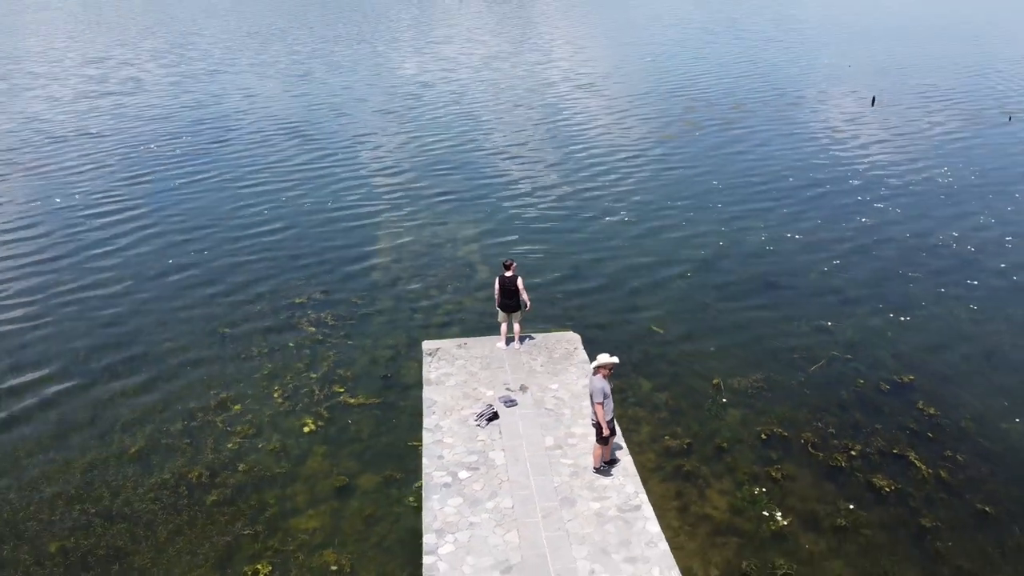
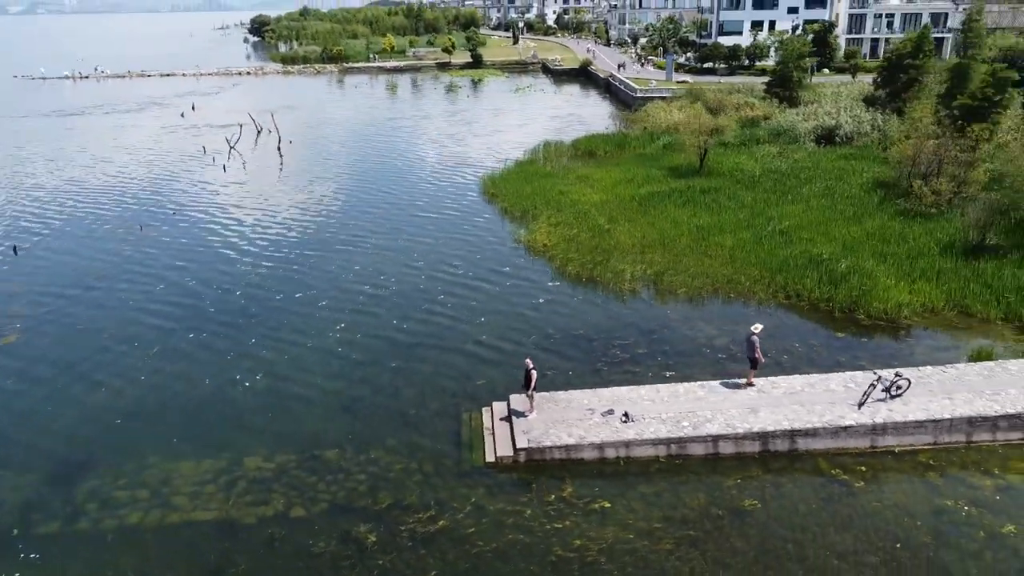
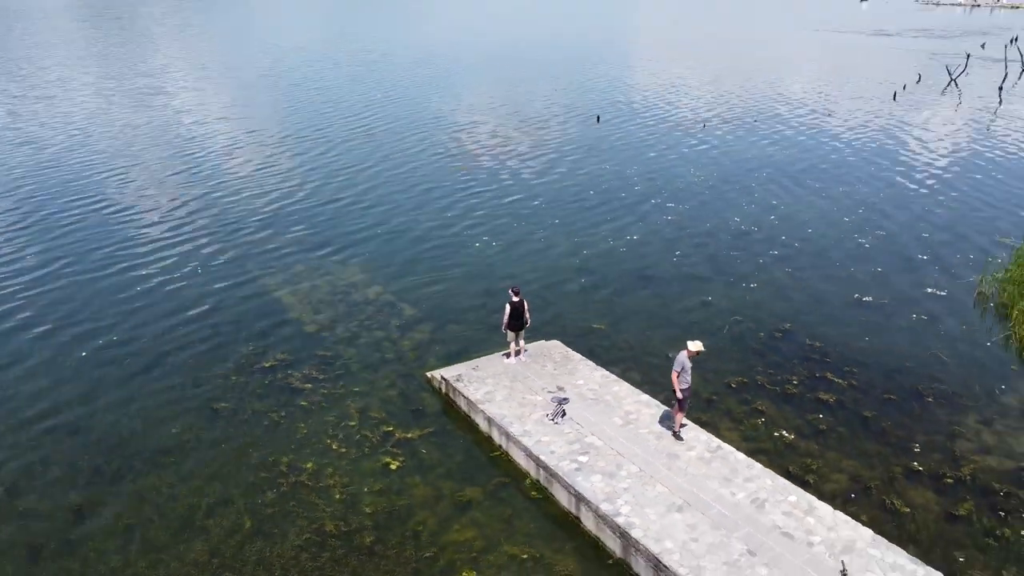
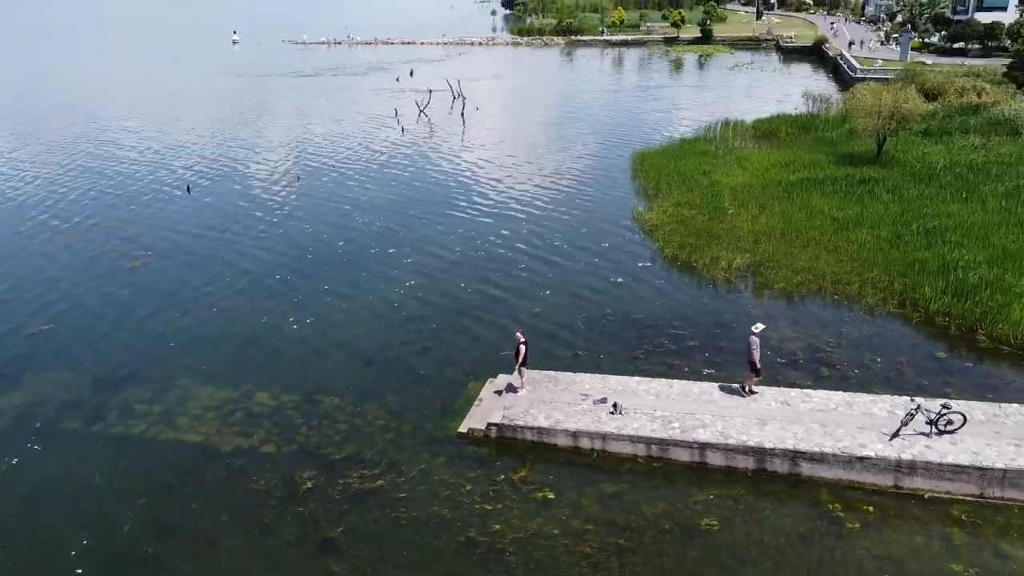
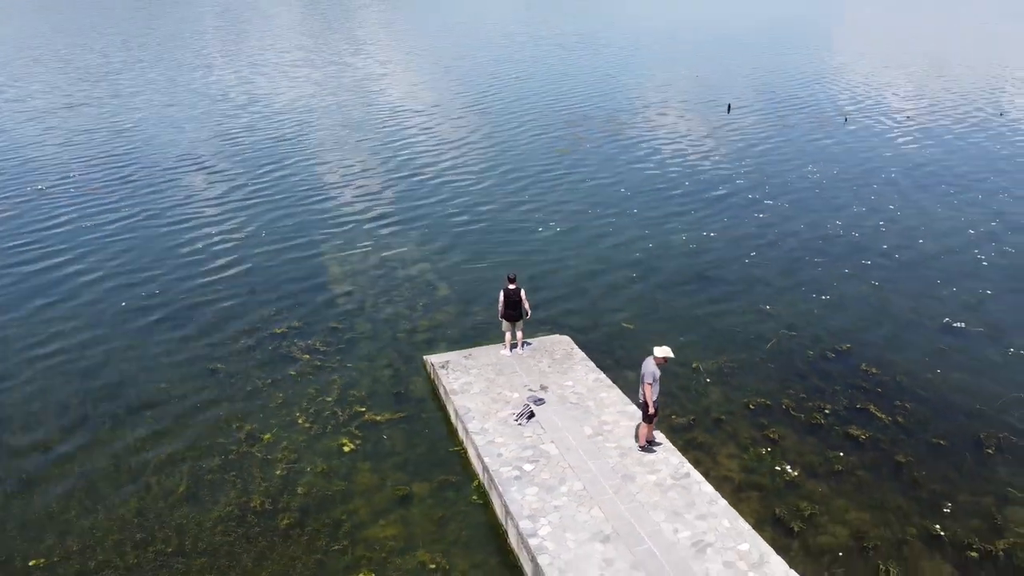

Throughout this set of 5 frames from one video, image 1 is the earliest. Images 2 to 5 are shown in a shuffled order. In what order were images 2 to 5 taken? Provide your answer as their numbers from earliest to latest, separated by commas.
5, 3, 4, 2
